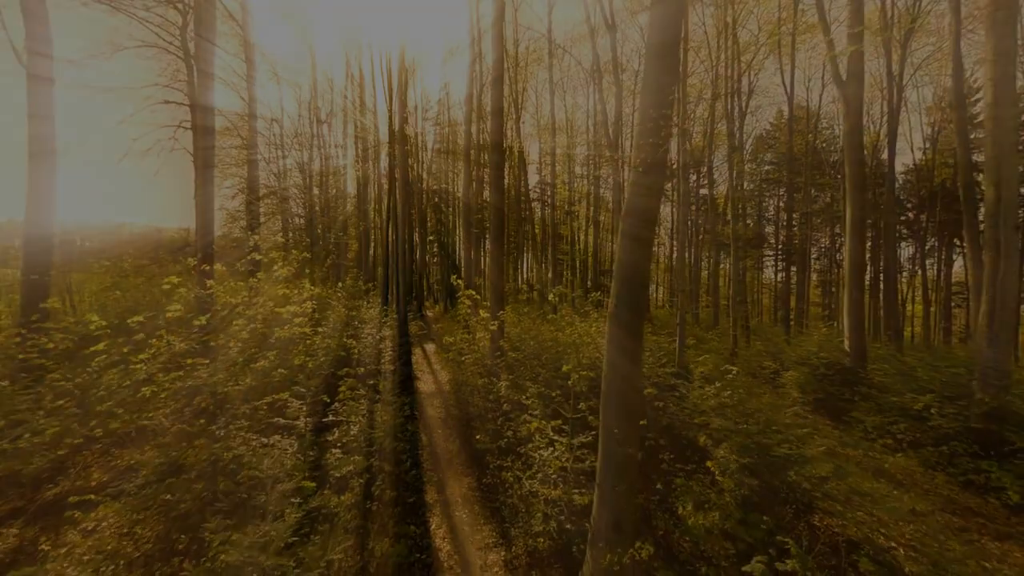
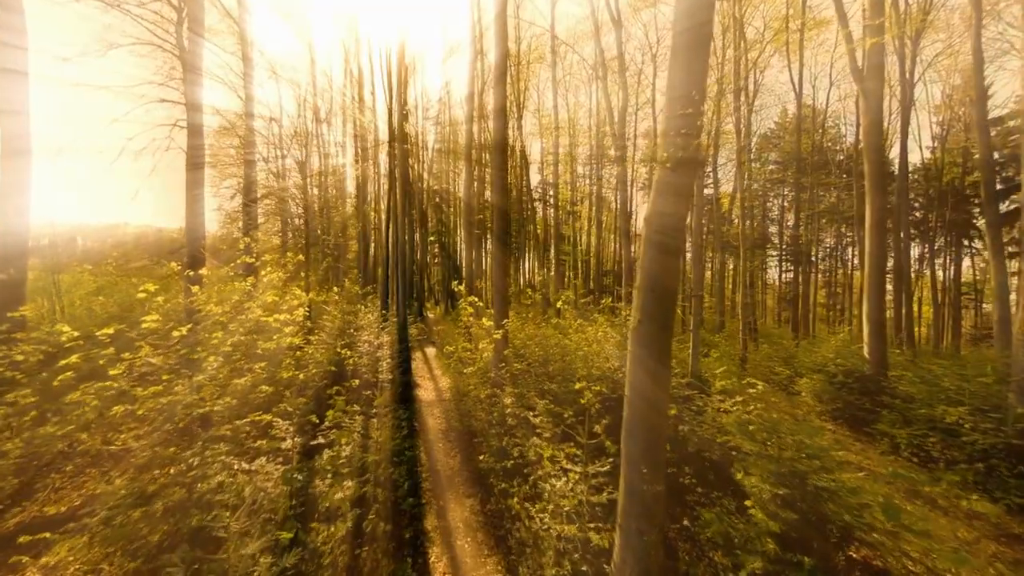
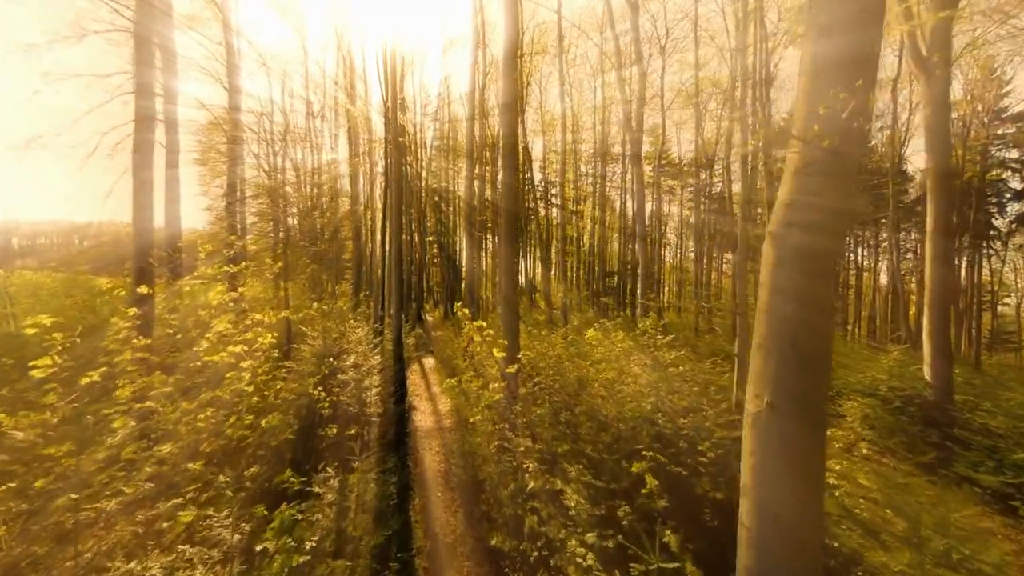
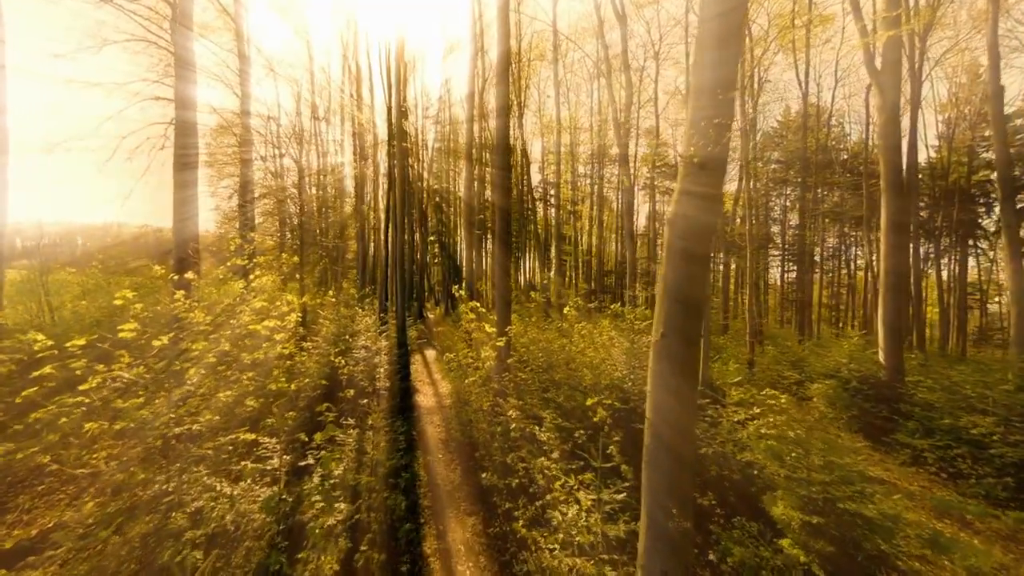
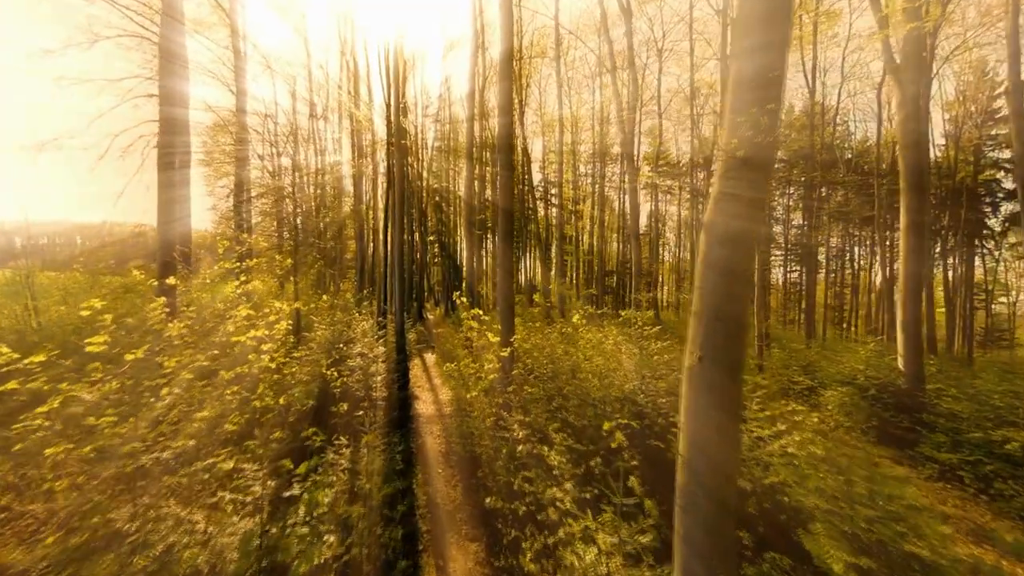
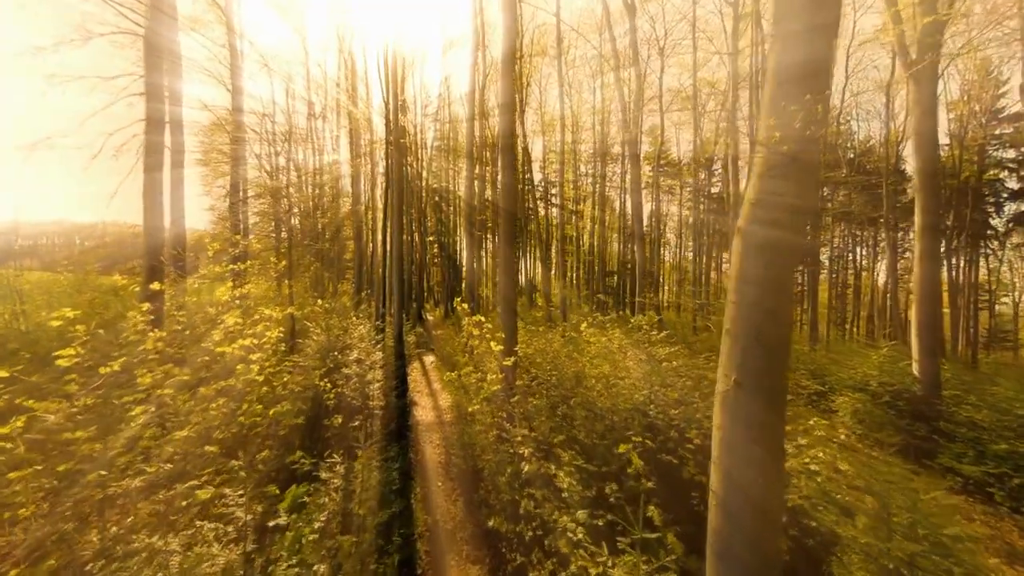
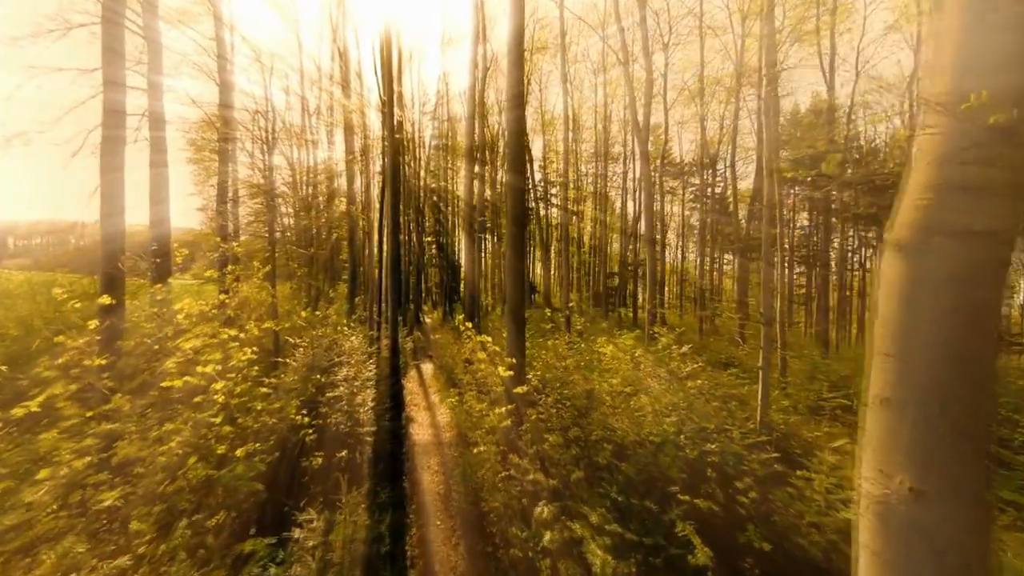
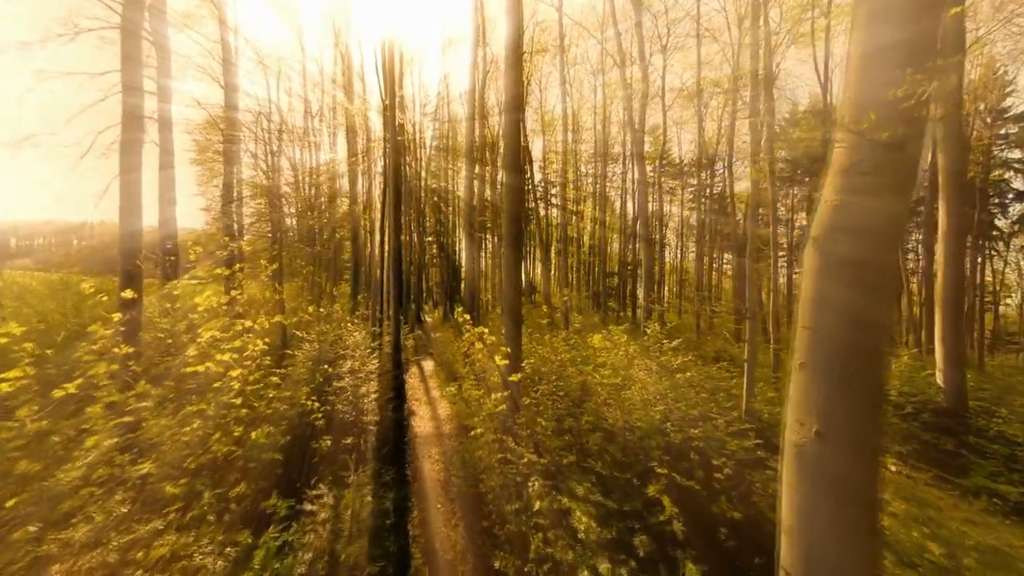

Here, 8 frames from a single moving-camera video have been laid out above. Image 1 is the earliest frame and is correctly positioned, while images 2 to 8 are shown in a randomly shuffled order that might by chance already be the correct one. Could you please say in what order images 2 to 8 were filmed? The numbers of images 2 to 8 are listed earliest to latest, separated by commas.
2, 4, 5, 6, 3, 8, 7
